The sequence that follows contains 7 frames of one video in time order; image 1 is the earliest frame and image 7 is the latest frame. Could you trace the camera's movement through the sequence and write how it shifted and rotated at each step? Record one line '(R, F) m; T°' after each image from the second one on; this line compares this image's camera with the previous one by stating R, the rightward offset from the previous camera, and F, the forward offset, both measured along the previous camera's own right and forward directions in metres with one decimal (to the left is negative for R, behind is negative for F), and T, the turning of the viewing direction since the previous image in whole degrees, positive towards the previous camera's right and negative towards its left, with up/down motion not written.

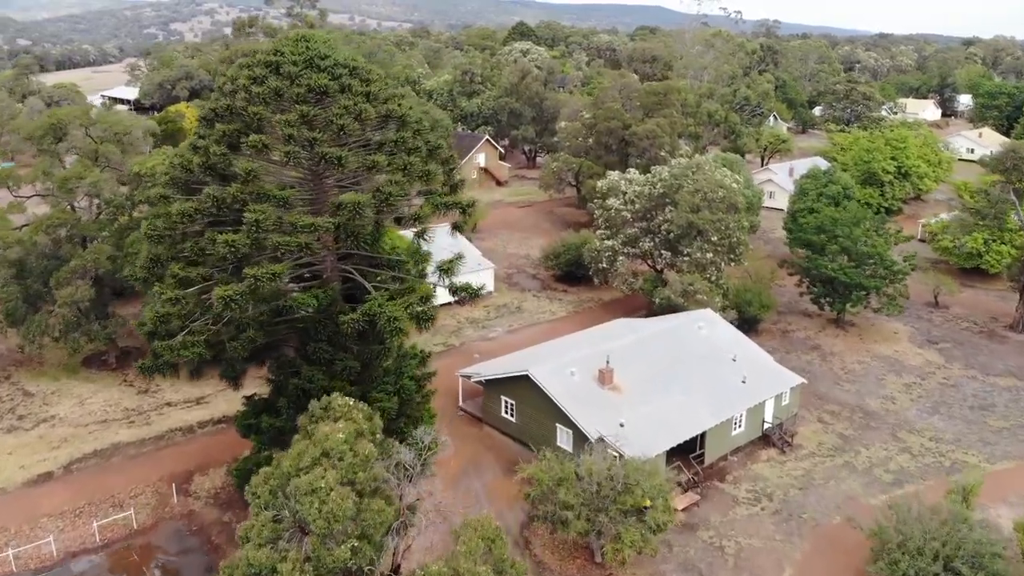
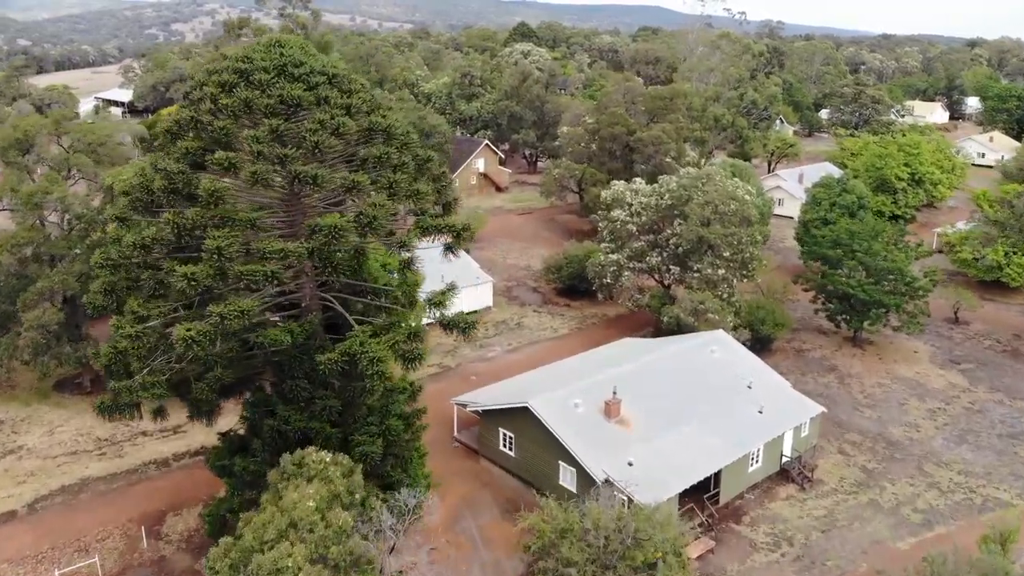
(+0.1, +1.7) m; 0°
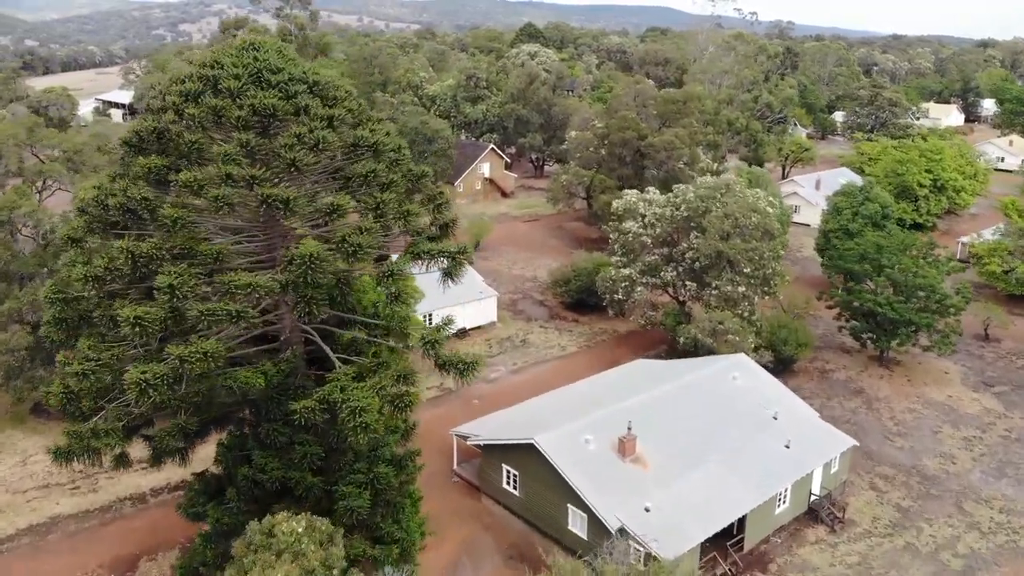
(0.0, +1.7) m; 0°
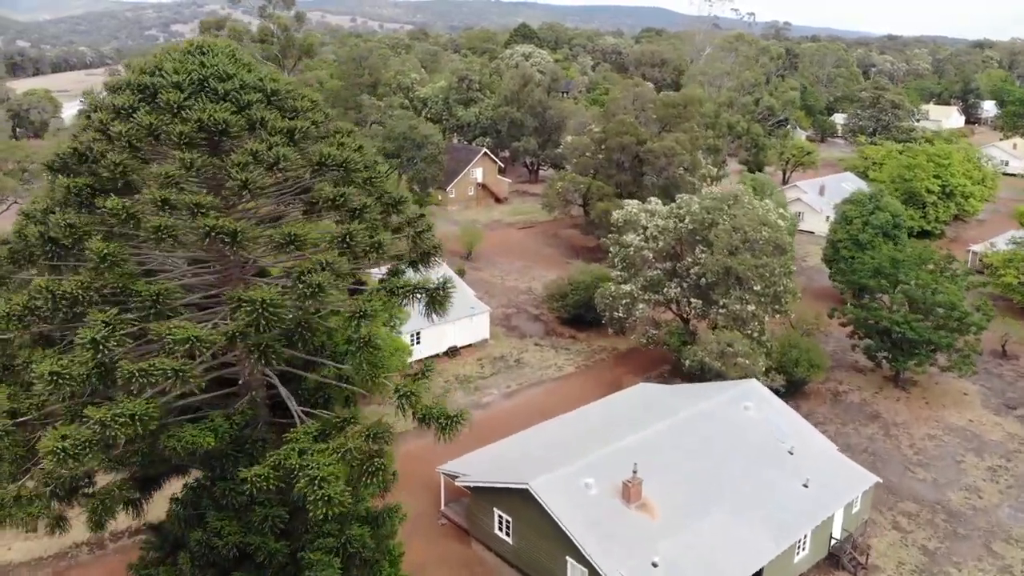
(+0.1, +1.8) m; 0°
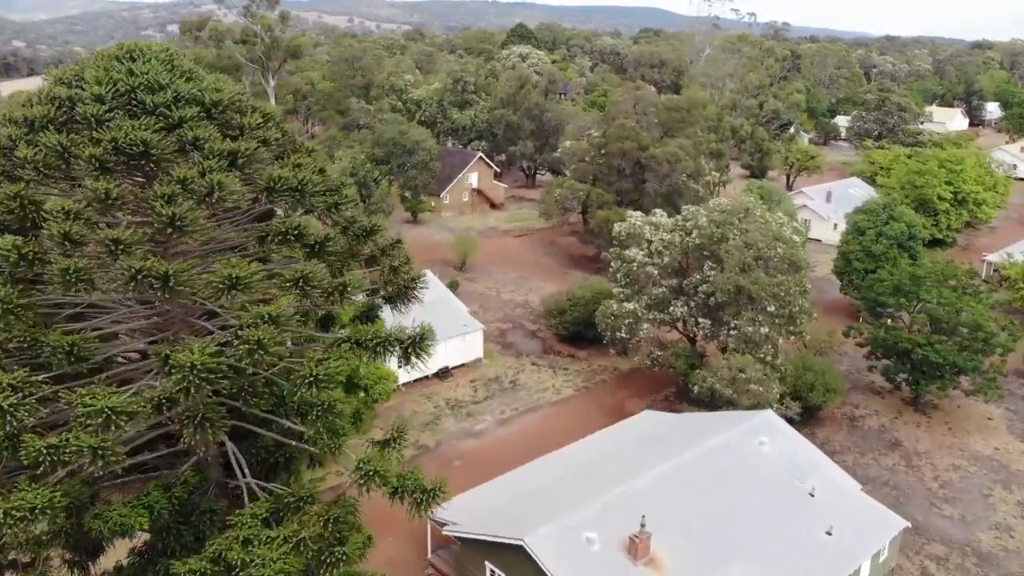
(+0.1, +1.7) m; 0°
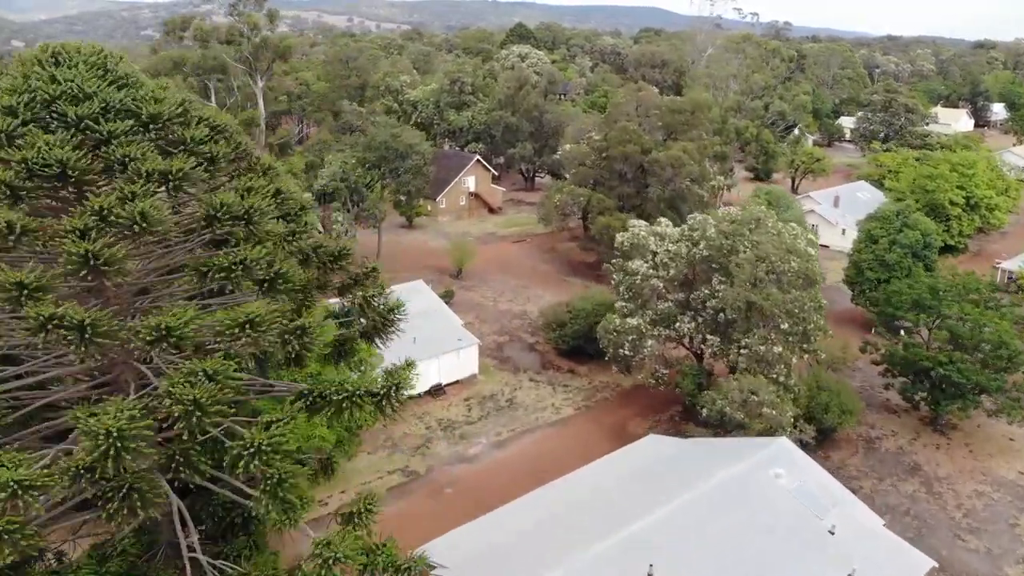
(+0.1, +1.4) m; 0°
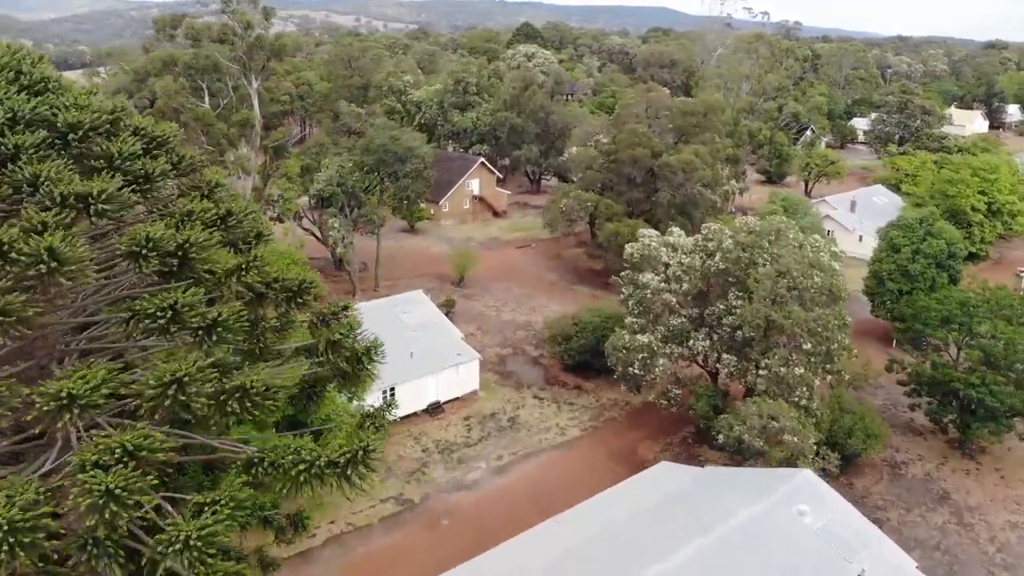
(+0.1, +1.4) m; 0°
